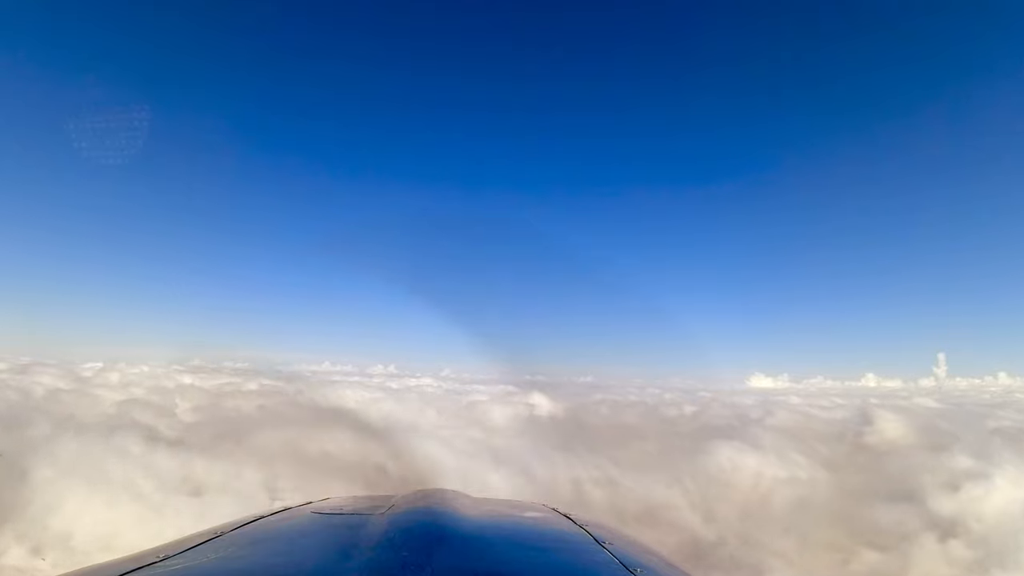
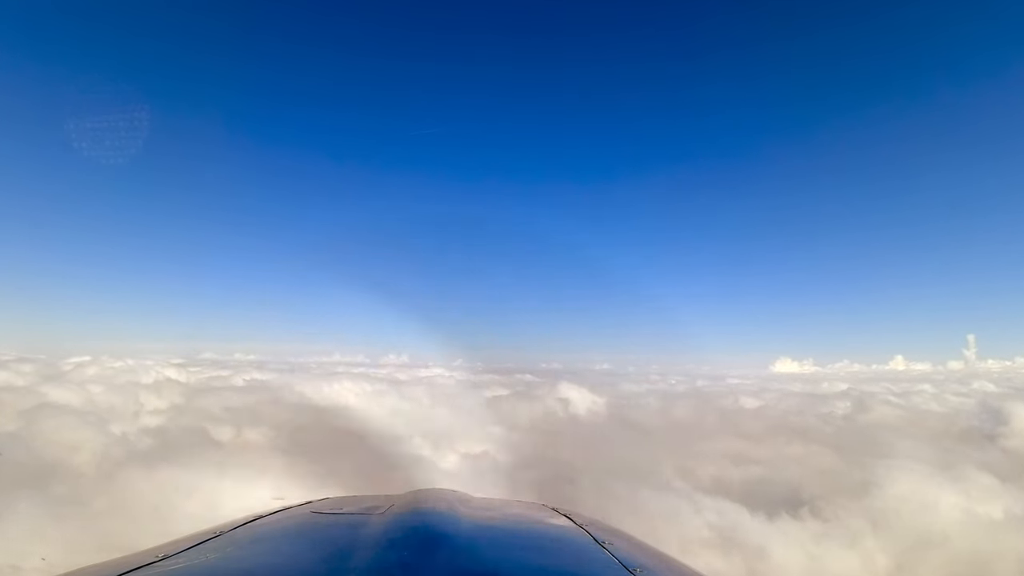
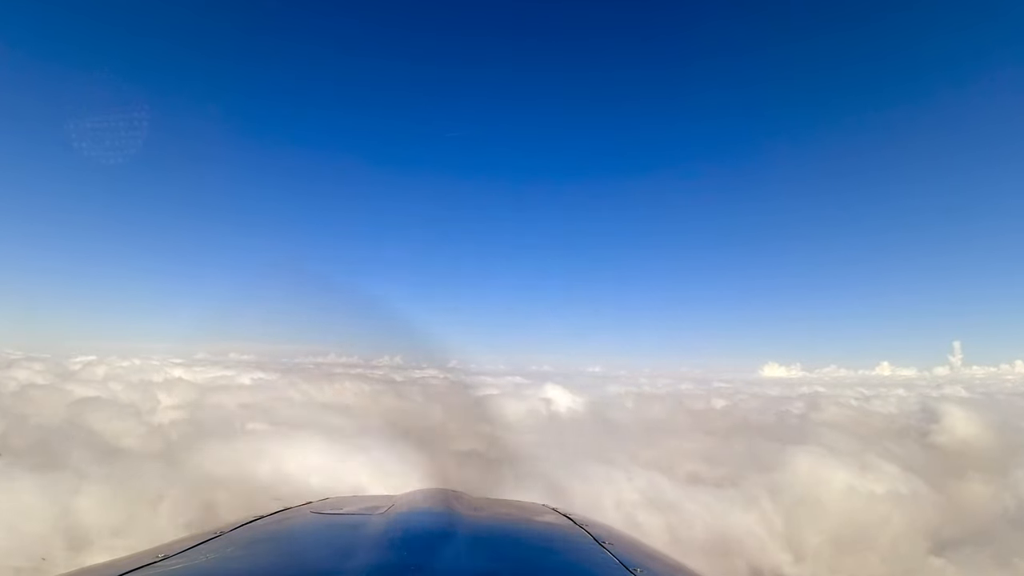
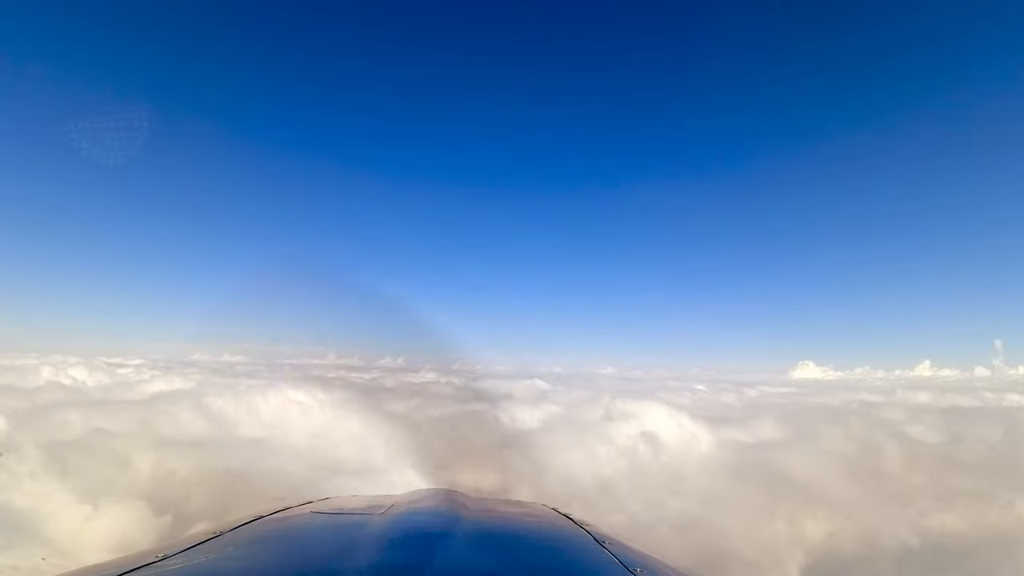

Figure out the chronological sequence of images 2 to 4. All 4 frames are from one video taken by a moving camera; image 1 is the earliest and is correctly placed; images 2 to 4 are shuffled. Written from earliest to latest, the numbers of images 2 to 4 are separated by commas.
3, 2, 4
